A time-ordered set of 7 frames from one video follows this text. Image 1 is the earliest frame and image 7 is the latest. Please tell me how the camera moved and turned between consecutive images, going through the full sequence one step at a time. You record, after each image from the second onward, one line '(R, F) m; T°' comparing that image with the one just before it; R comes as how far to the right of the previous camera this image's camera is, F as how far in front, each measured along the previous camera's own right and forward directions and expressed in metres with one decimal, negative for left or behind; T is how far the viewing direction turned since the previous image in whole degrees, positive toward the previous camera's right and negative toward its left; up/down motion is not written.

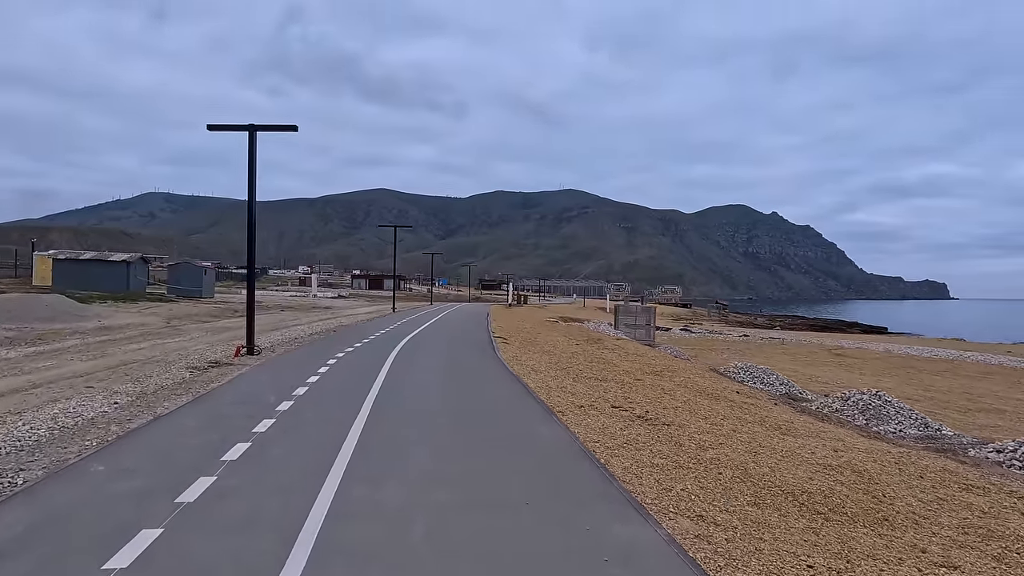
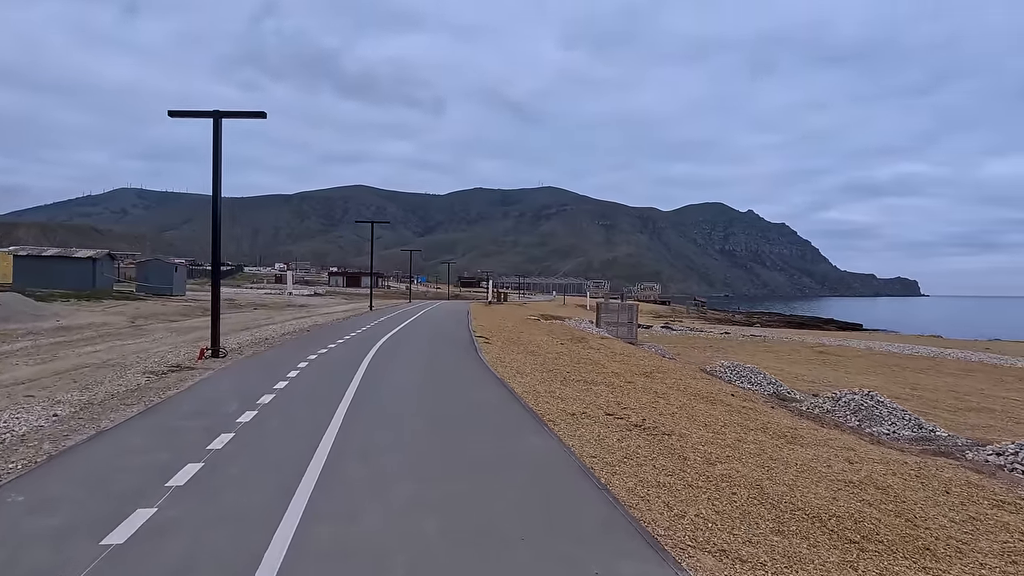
(-0.1, +0.9) m; +2°
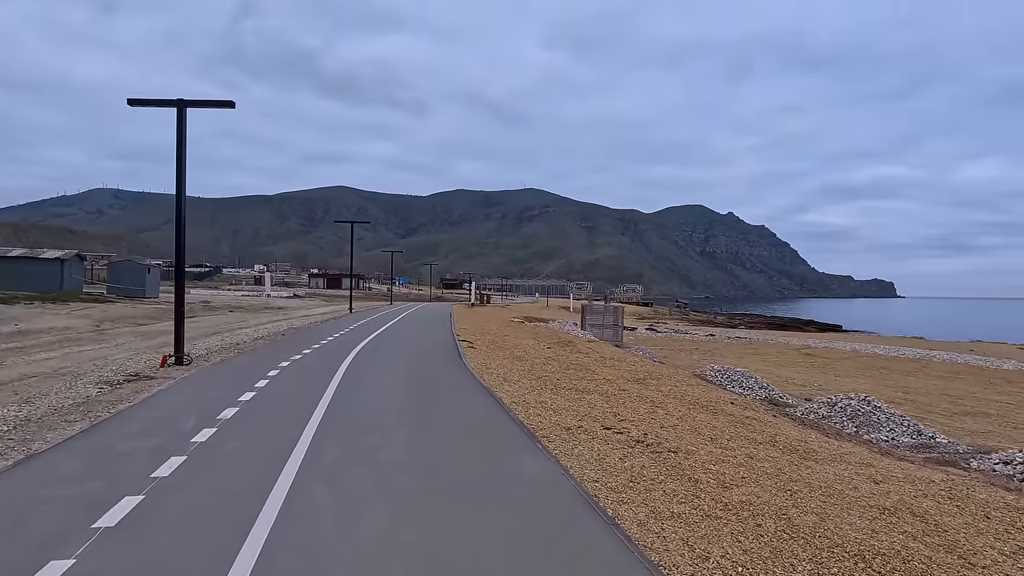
(-0.1, +1.0) m; +2°
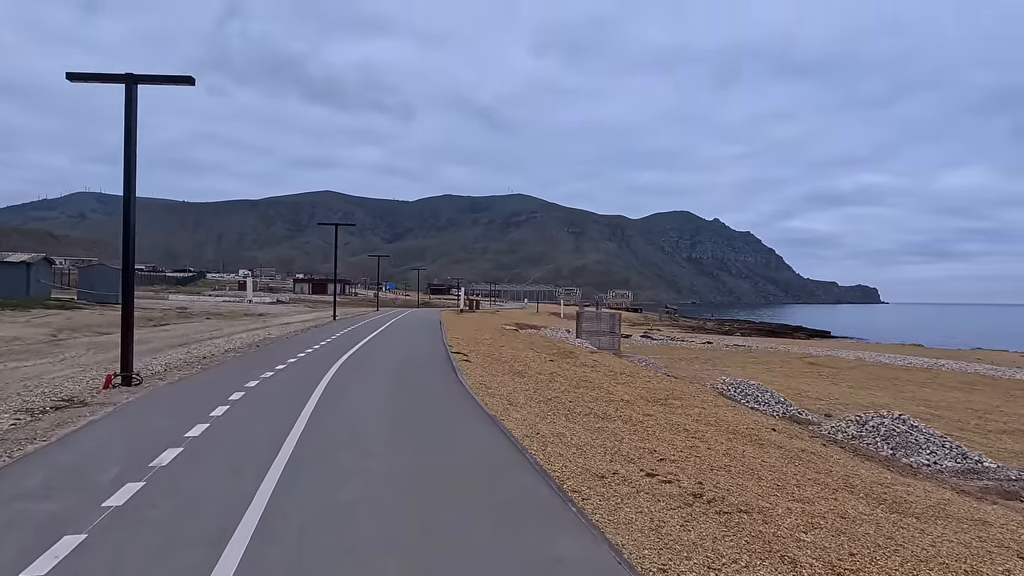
(-0.4, +2.1) m; +1°
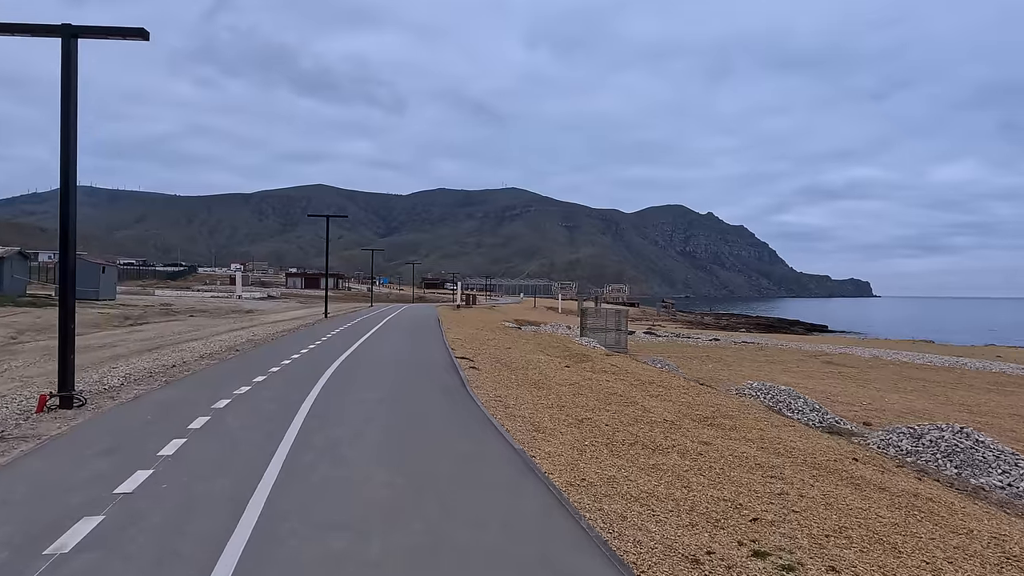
(-0.5, +2.3) m; +1°
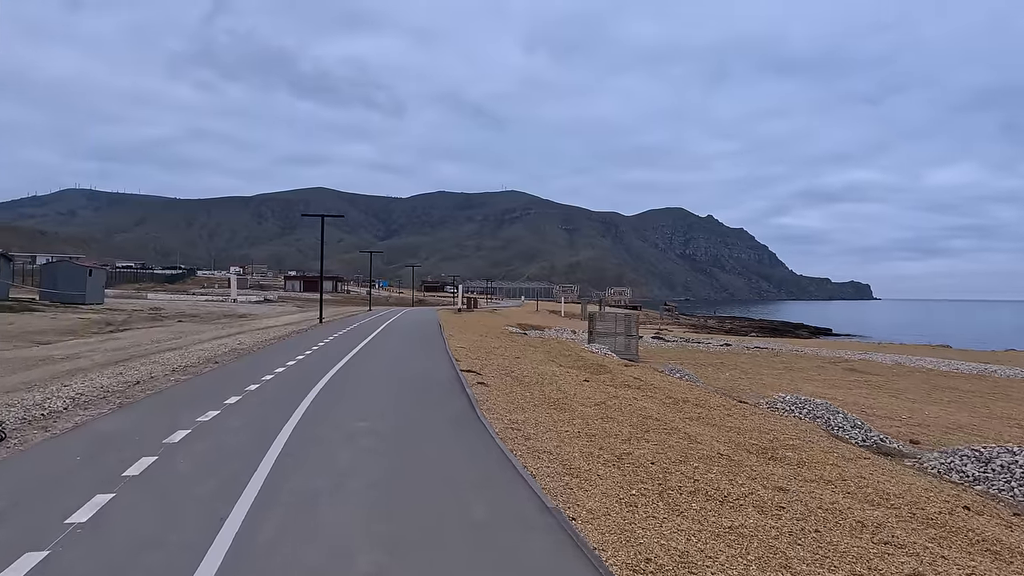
(-0.3, +2.1) m; 0°
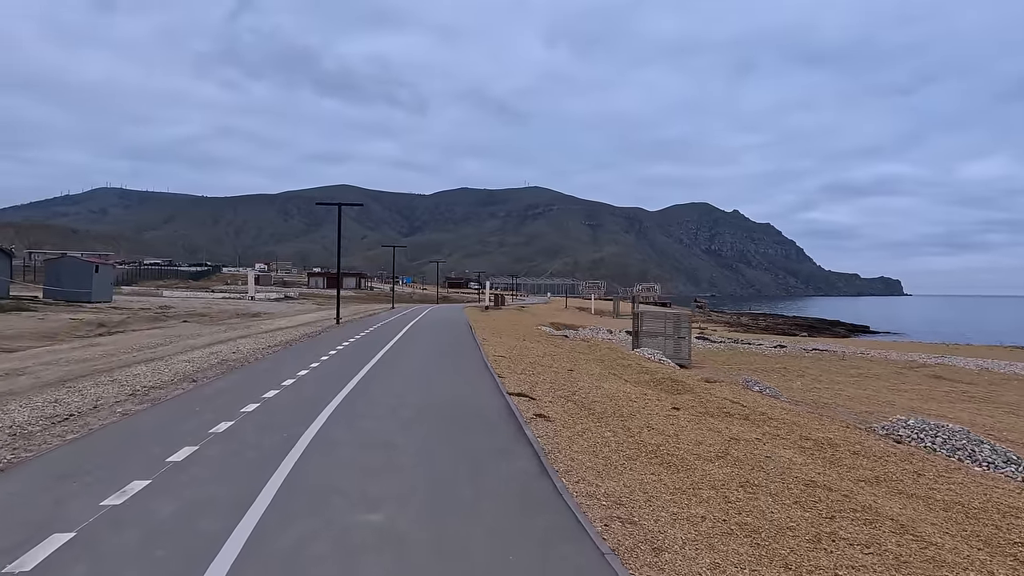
(-0.8, +4.2) m; -2°
